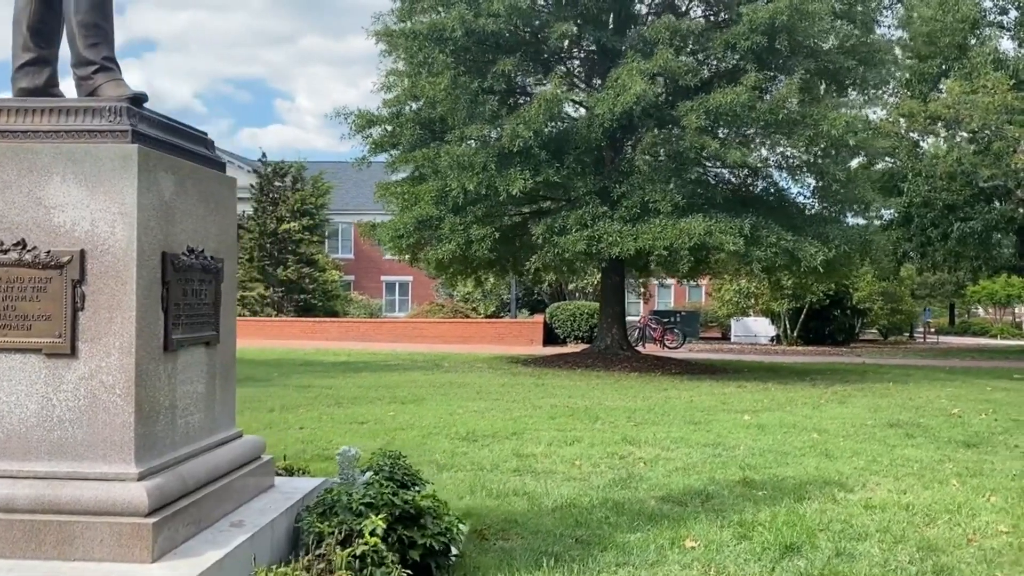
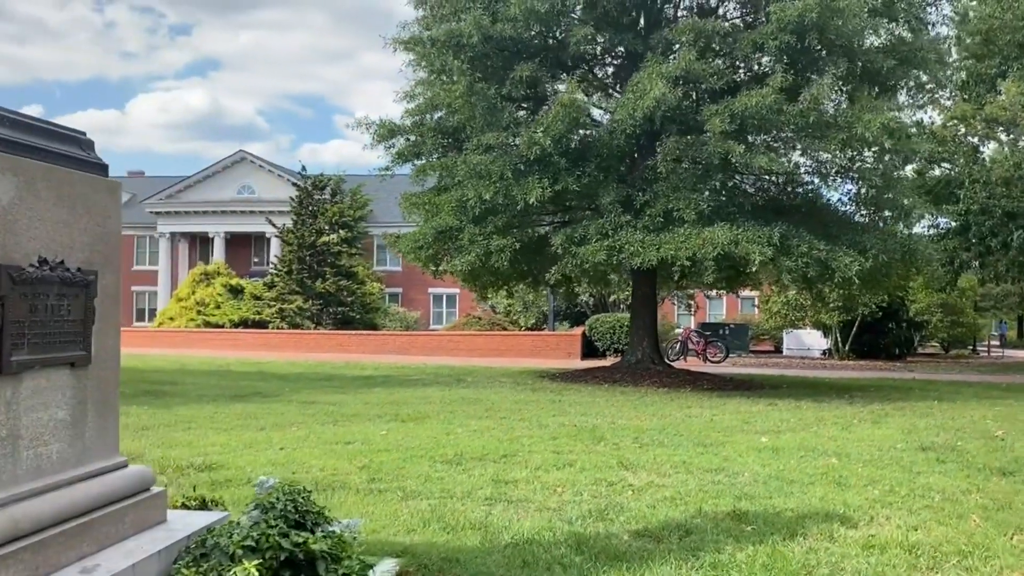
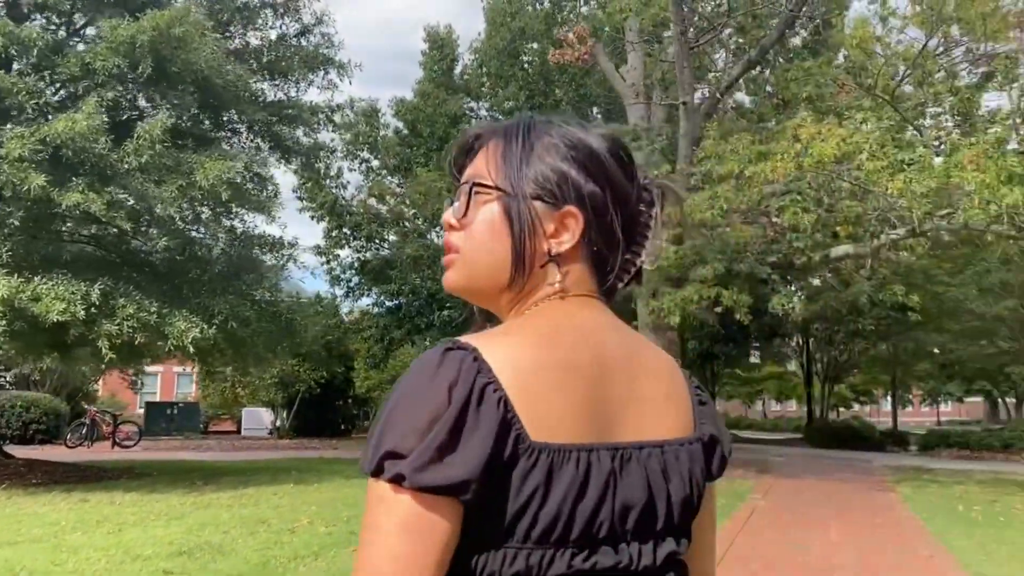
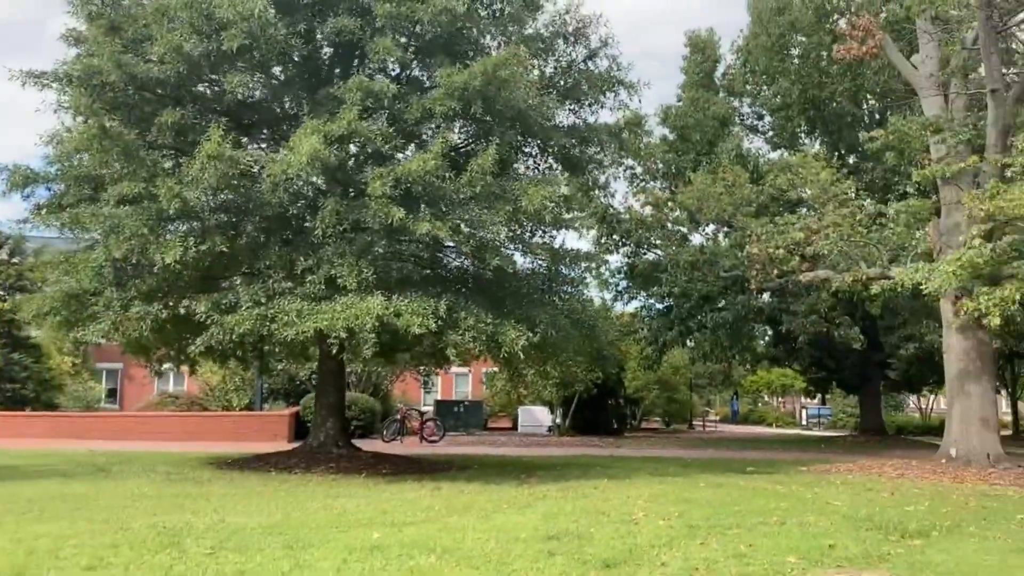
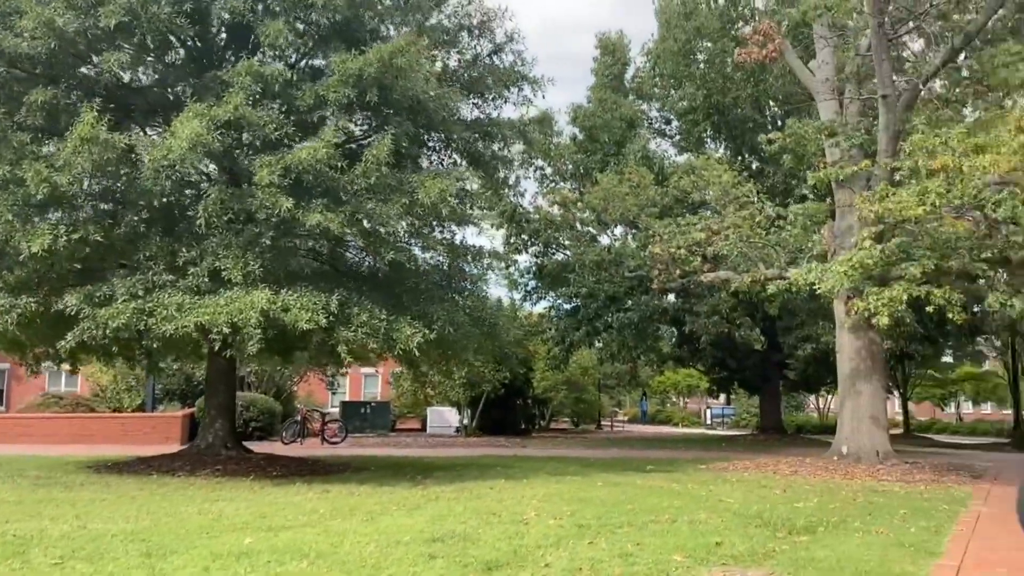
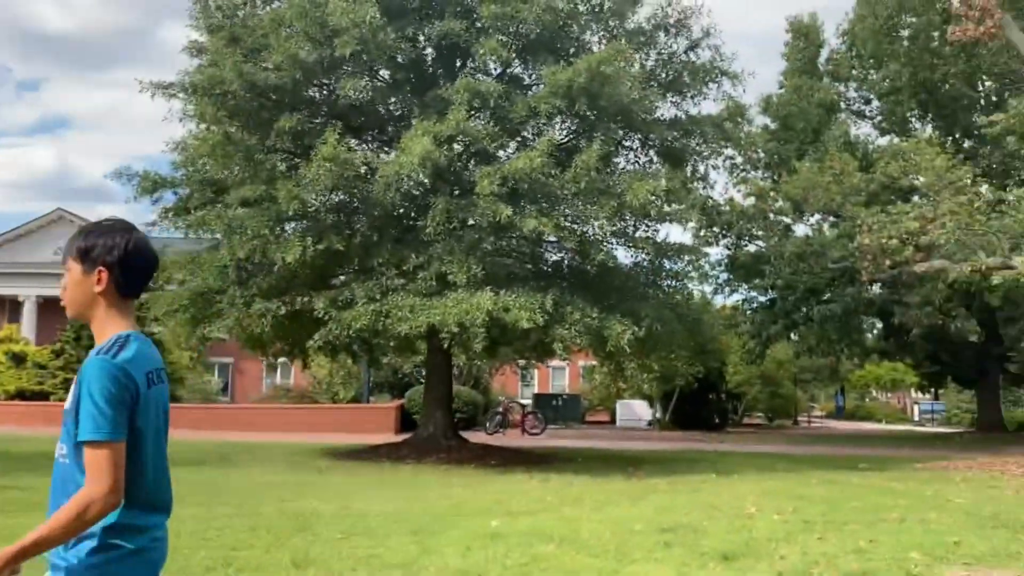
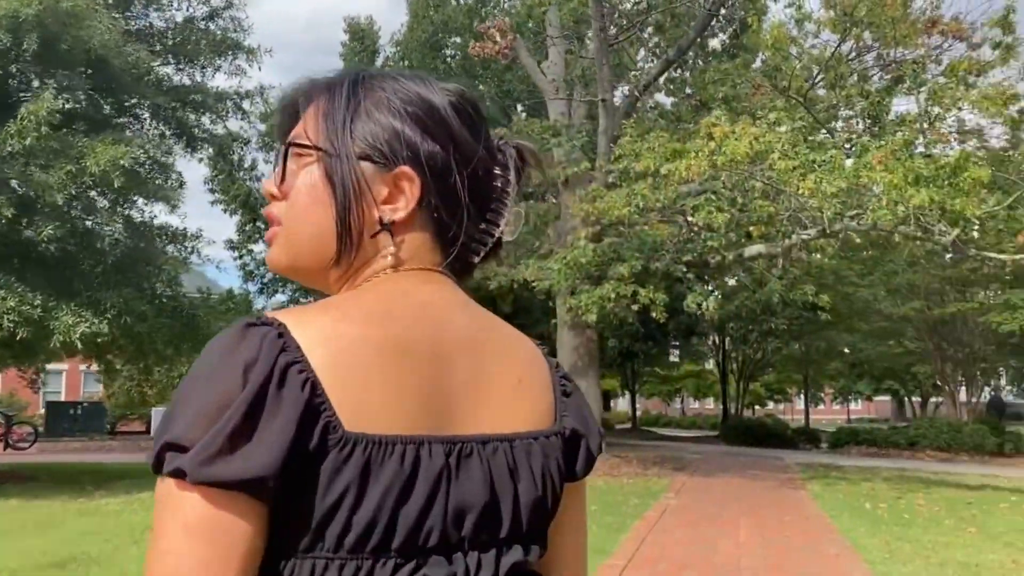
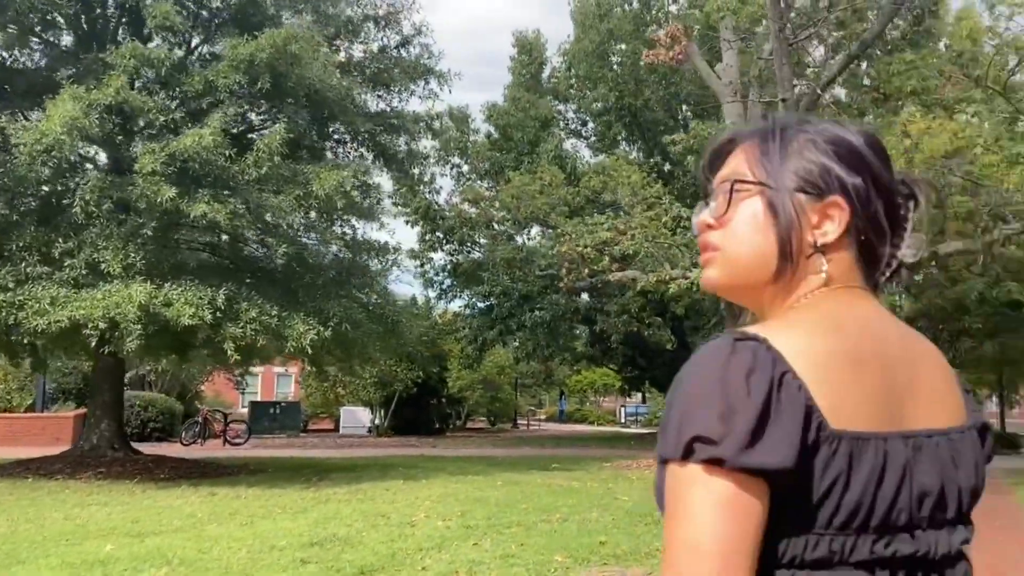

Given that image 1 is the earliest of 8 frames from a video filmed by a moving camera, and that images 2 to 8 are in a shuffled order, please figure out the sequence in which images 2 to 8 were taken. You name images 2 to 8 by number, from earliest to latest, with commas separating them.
2, 6, 4, 5, 8, 3, 7
